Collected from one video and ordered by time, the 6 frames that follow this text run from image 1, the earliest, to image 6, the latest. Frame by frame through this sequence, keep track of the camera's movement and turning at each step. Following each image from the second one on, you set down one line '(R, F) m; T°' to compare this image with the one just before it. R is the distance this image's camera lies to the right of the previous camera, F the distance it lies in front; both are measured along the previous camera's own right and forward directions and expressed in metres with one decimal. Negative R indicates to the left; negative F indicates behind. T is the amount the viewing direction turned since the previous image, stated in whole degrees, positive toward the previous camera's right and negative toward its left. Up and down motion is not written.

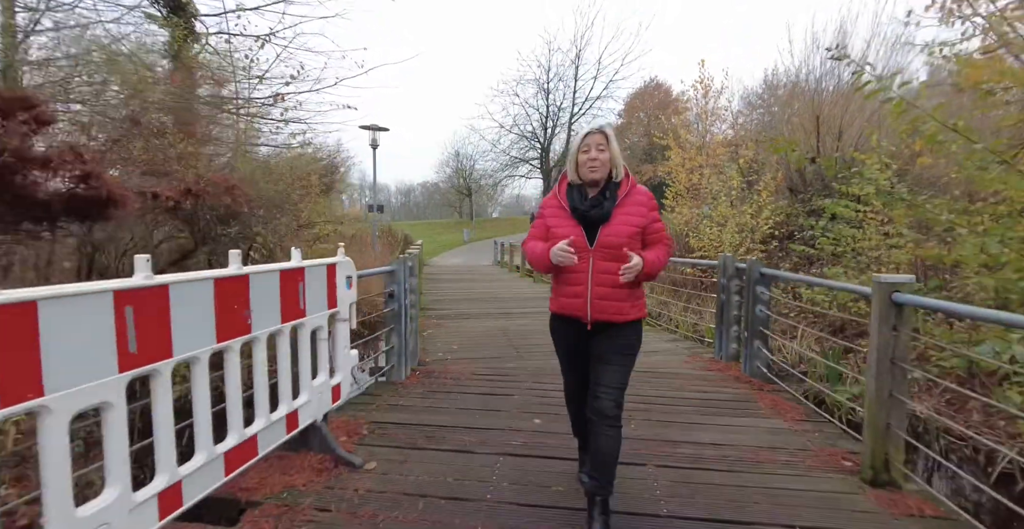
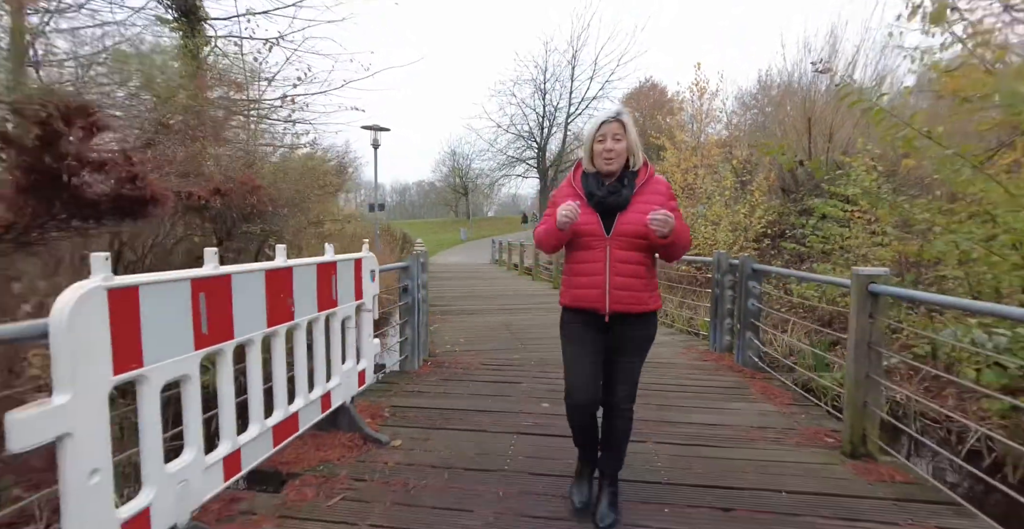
(-0.1, -0.2) m; +1°
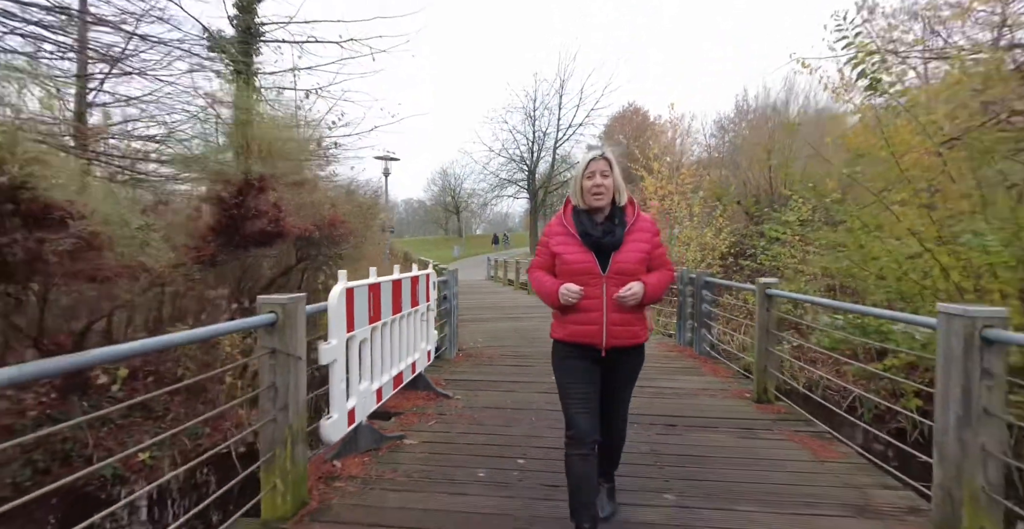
(-0.3, -1.4) m; +1°
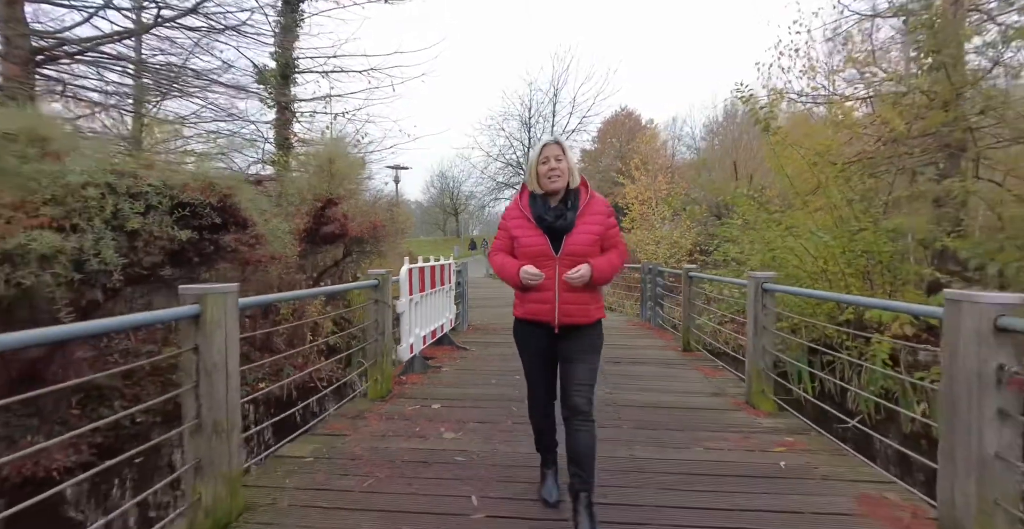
(0.0, -1.7) m; 0°
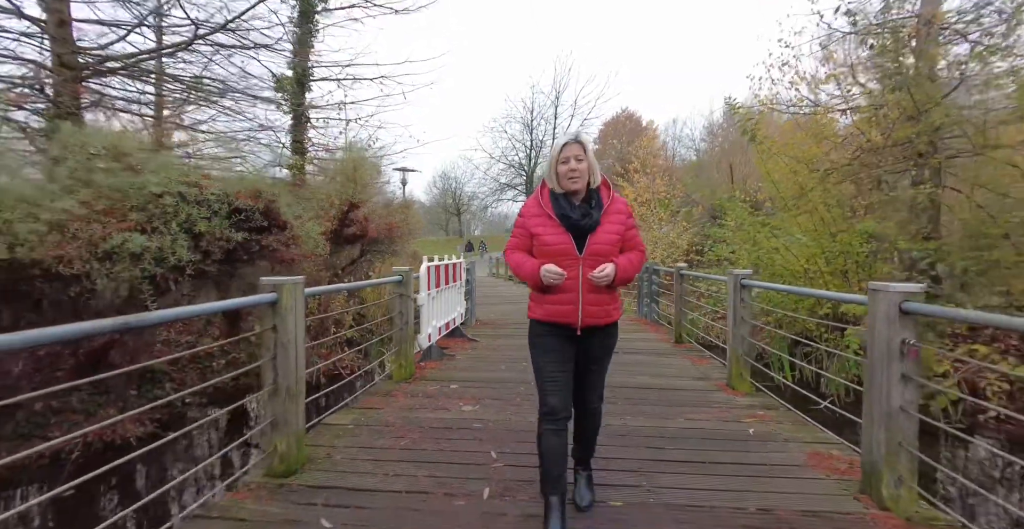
(-0.1, -0.5) m; 0°
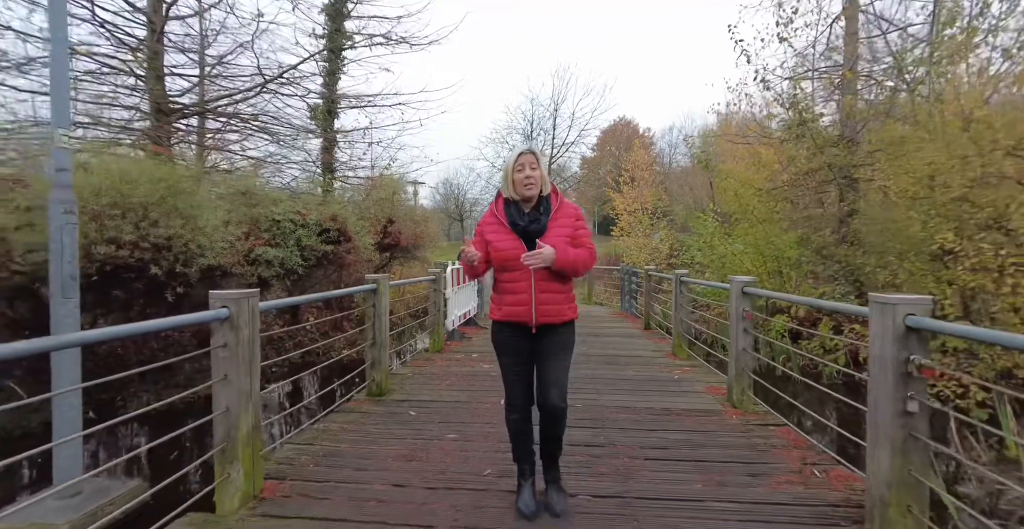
(0.0, -1.7) m; 0°
